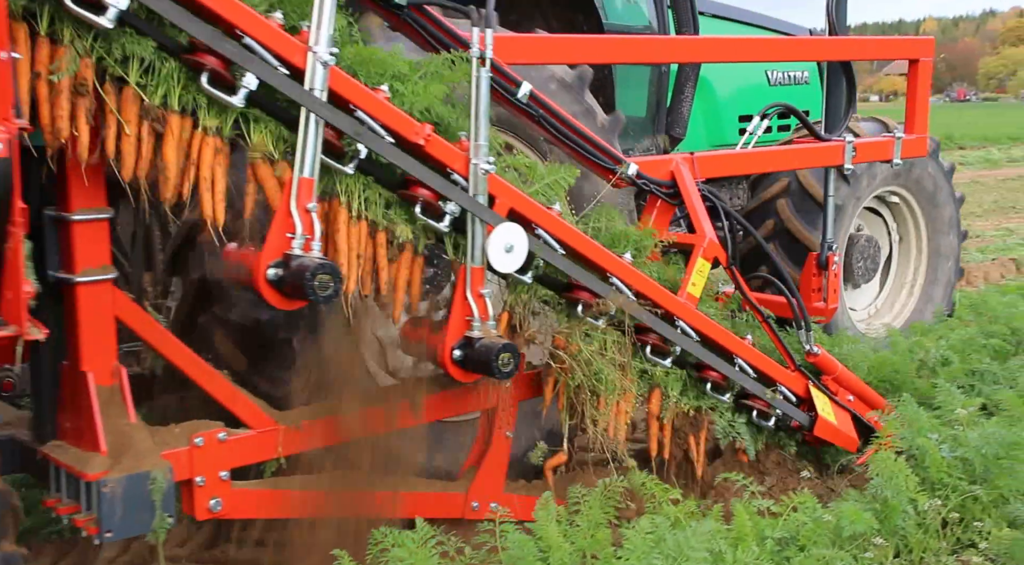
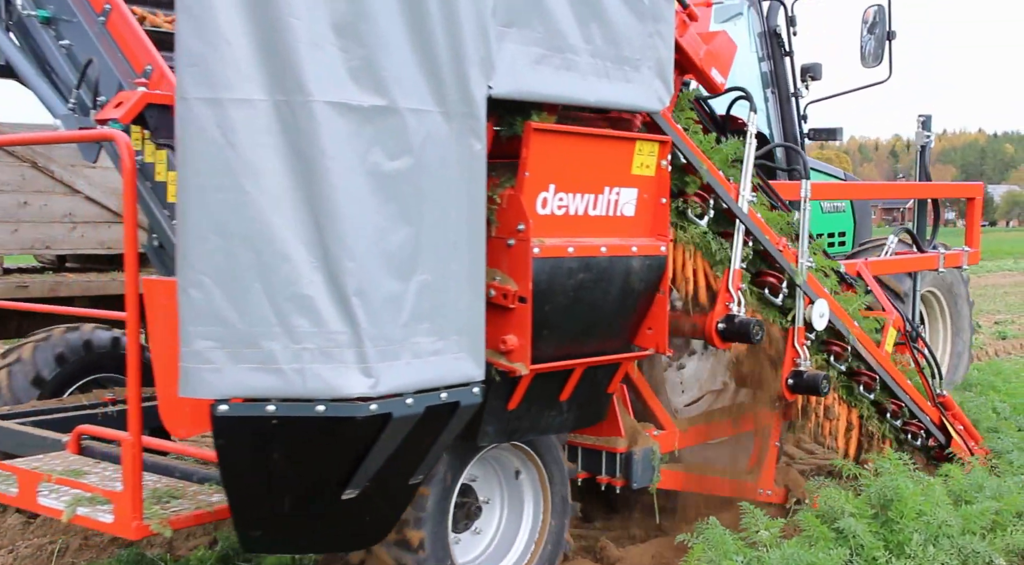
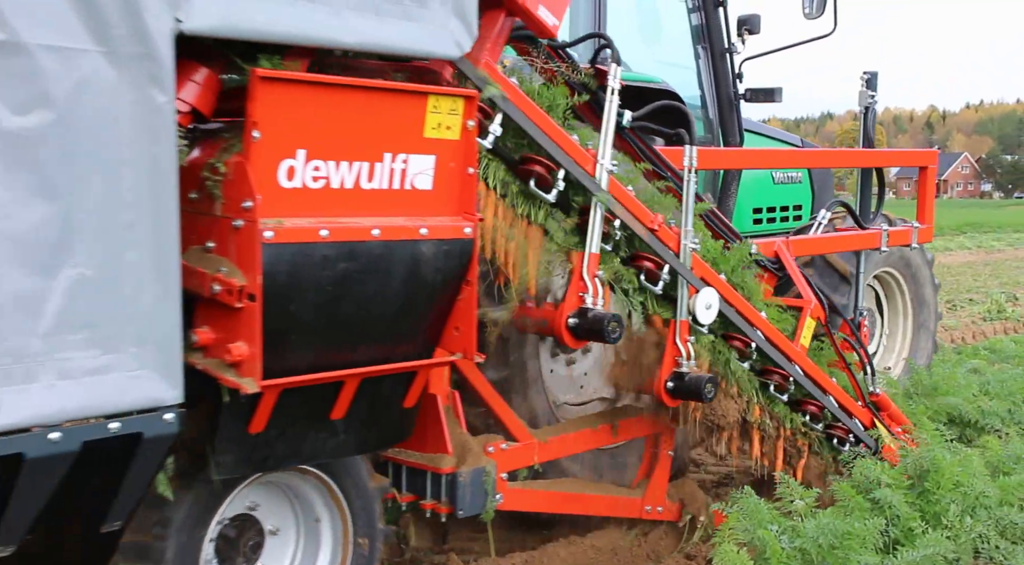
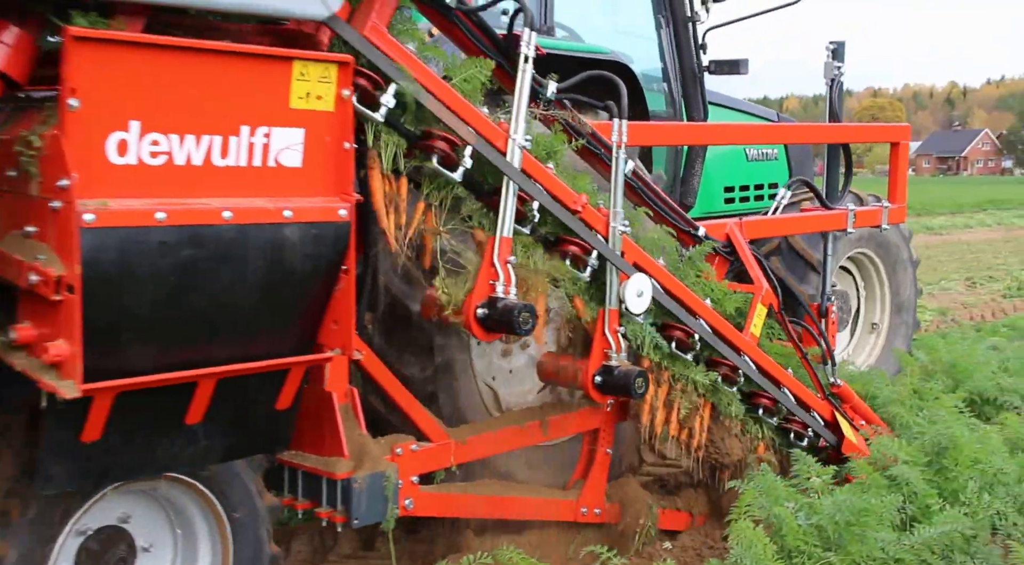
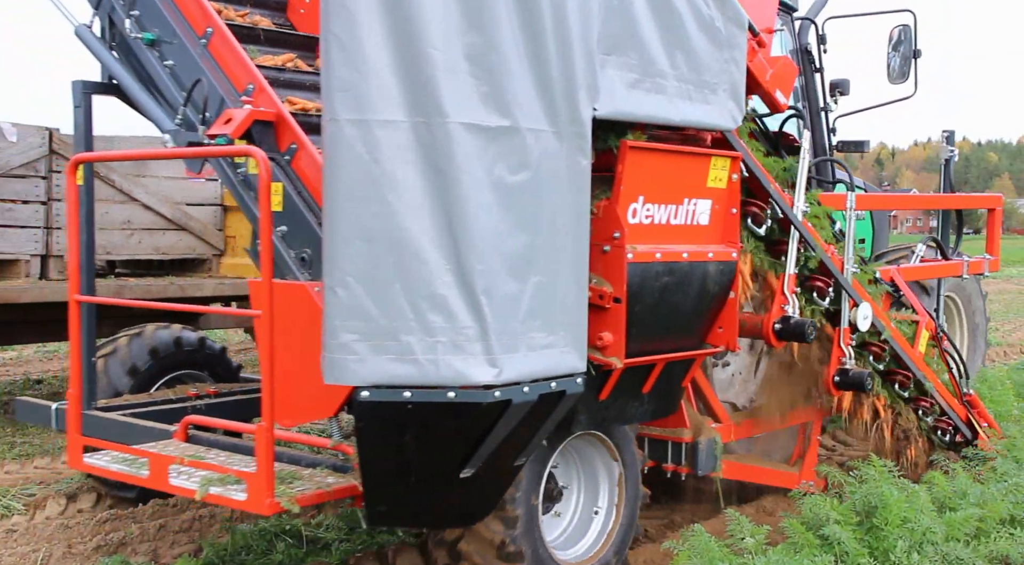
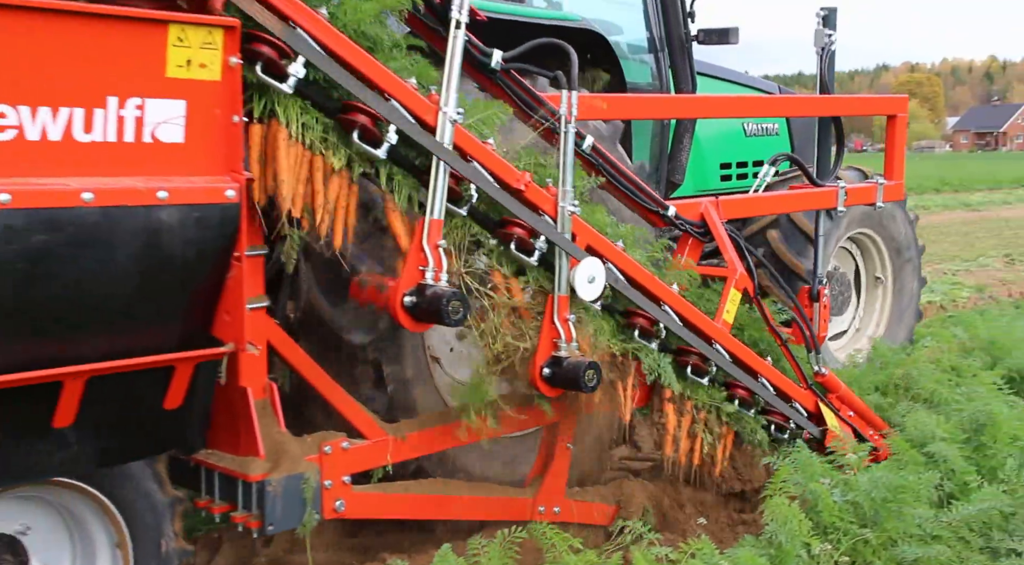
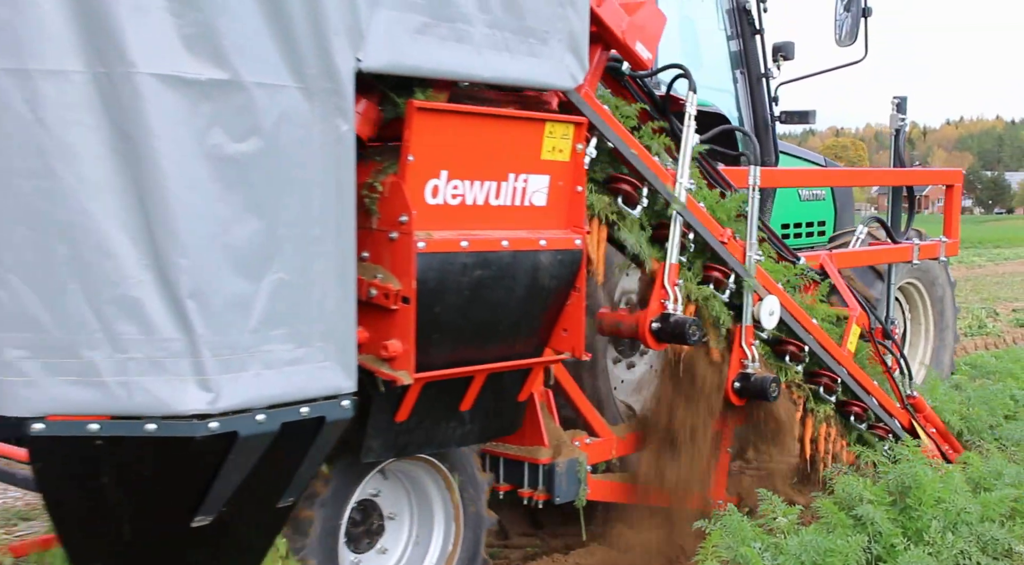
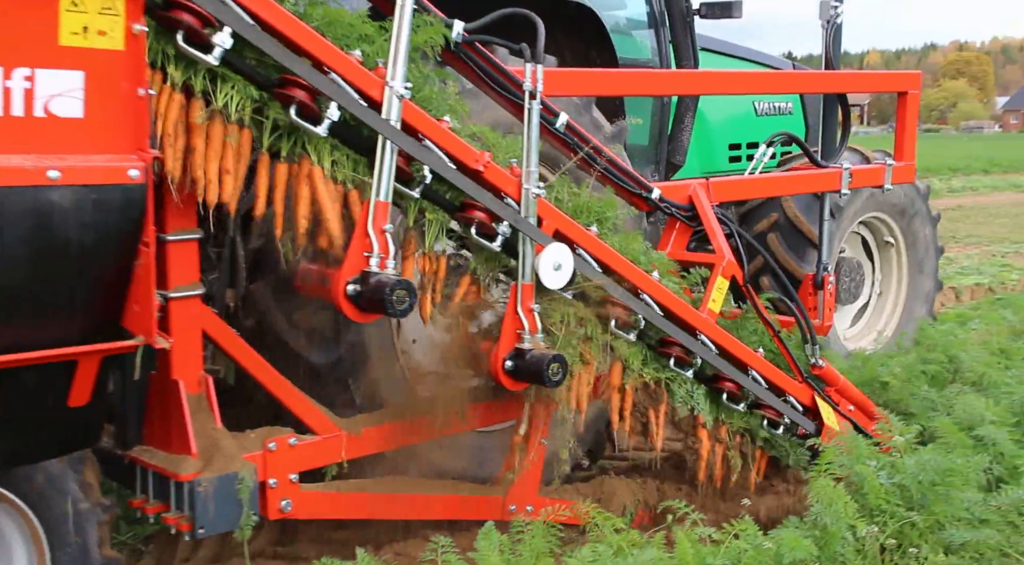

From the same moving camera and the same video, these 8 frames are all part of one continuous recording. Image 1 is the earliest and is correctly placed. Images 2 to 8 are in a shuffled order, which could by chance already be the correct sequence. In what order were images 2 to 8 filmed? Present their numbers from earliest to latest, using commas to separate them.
8, 6, 4, 3, 7, 2, 5
